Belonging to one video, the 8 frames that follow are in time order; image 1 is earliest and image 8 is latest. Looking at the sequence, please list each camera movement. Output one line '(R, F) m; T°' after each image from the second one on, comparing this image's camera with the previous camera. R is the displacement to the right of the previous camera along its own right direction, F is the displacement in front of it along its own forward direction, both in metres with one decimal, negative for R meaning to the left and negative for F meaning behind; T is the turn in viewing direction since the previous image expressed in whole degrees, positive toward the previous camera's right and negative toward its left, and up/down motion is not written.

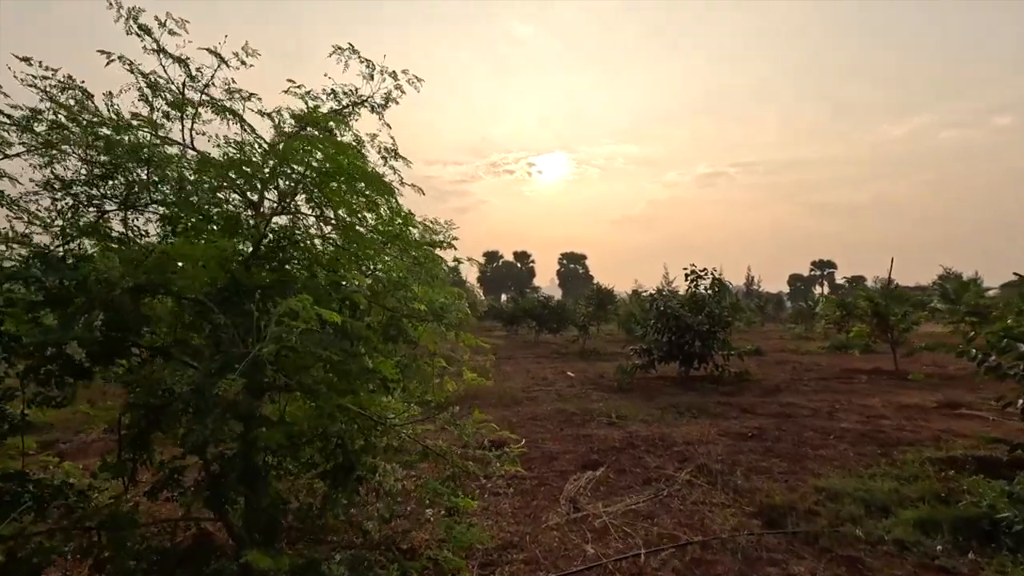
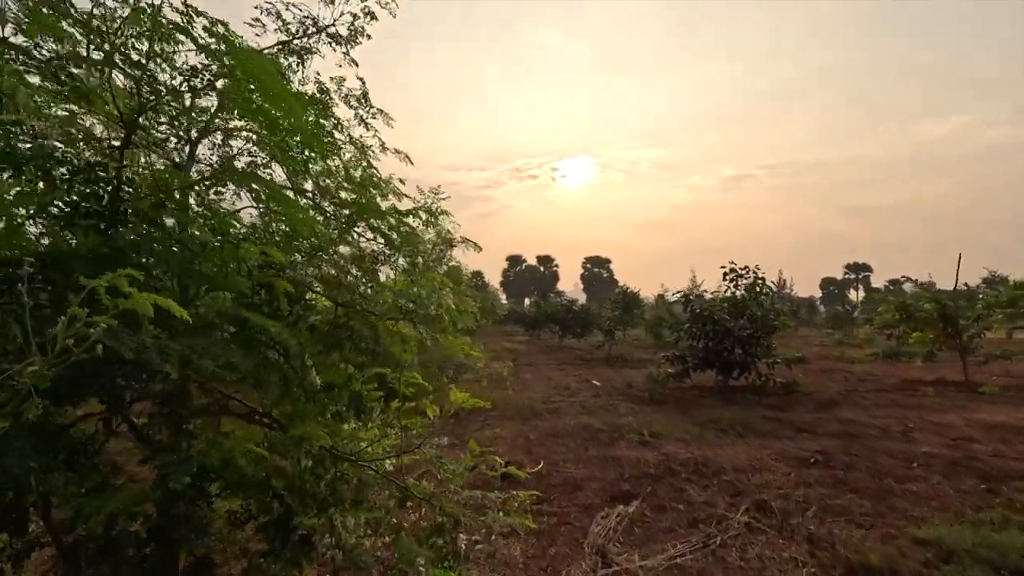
(+0.1, +1.0) m; -3°
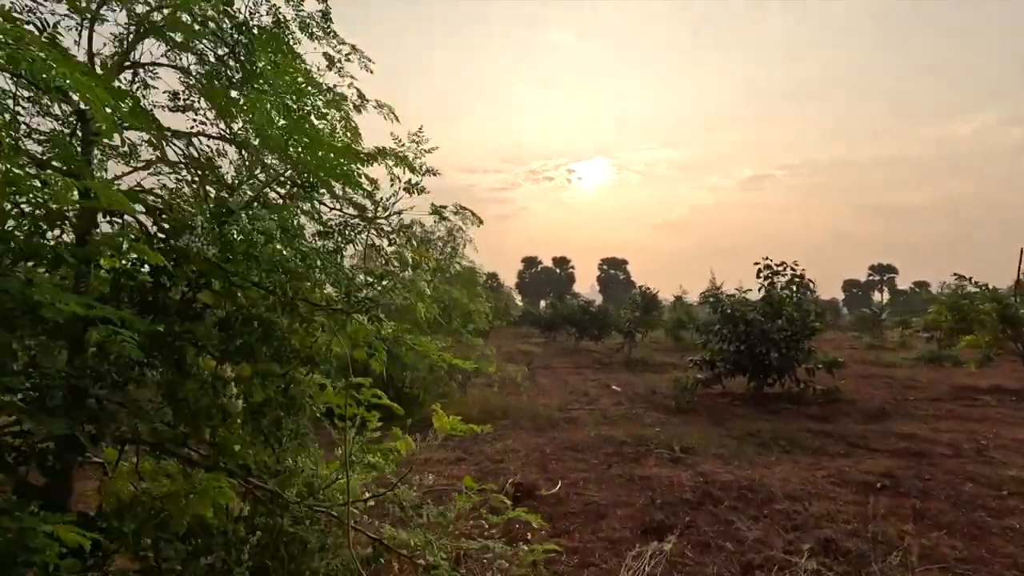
(0.0, +0.8) m; -2°
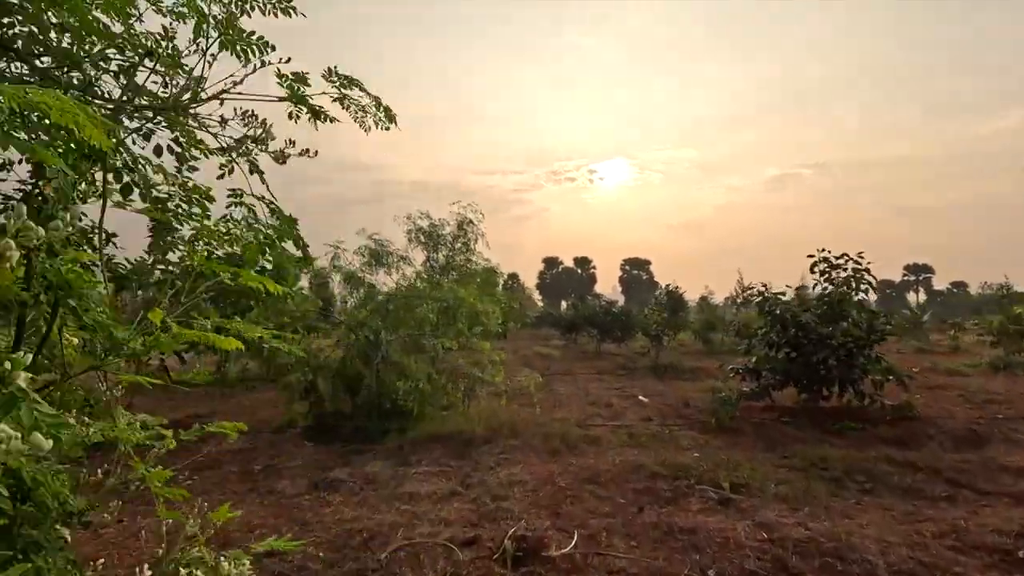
(+0.2, +1.3) m; -2°
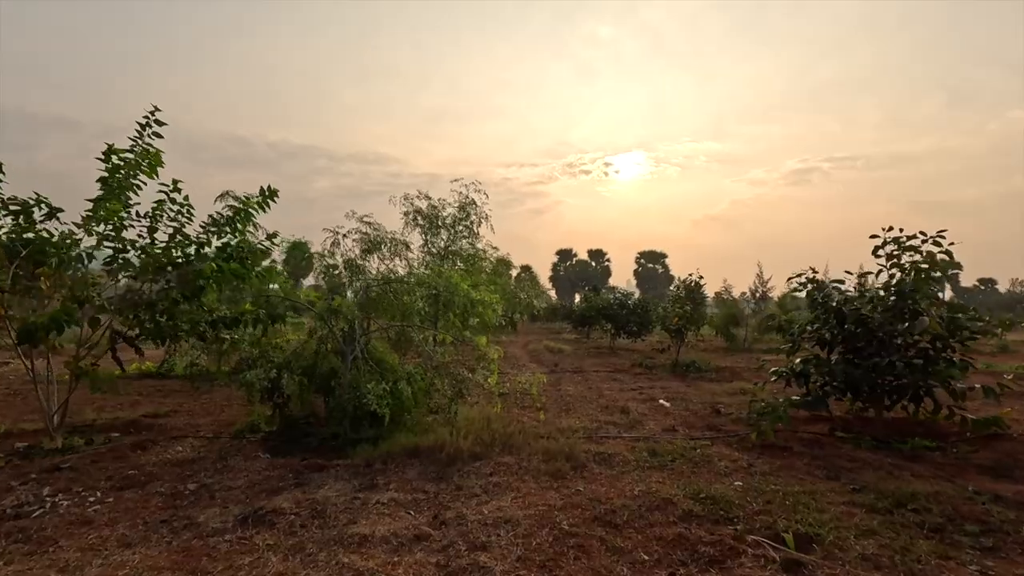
(+0.2, +1.4) m; -2°
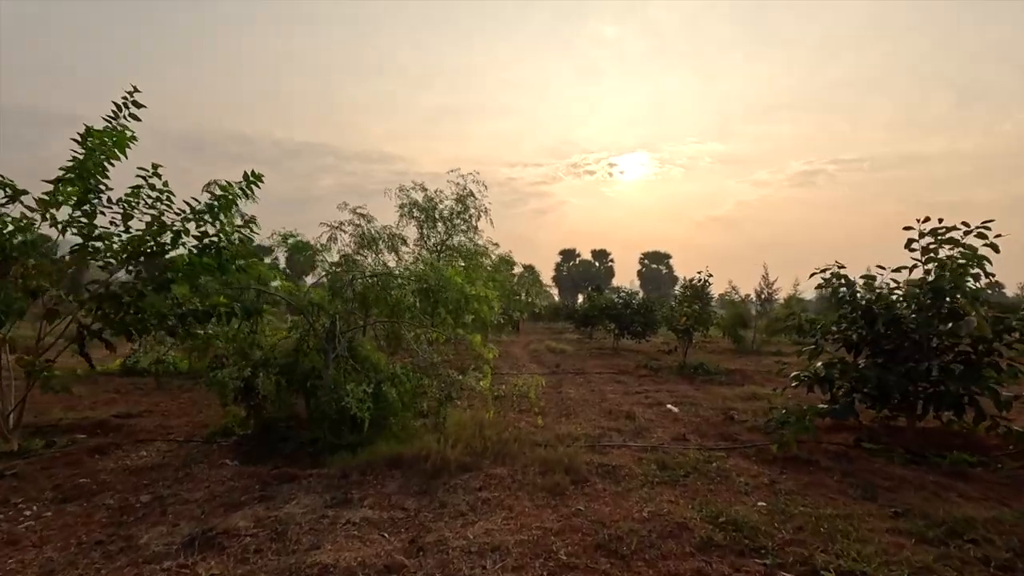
(+0.1, +0.6) m; 0°
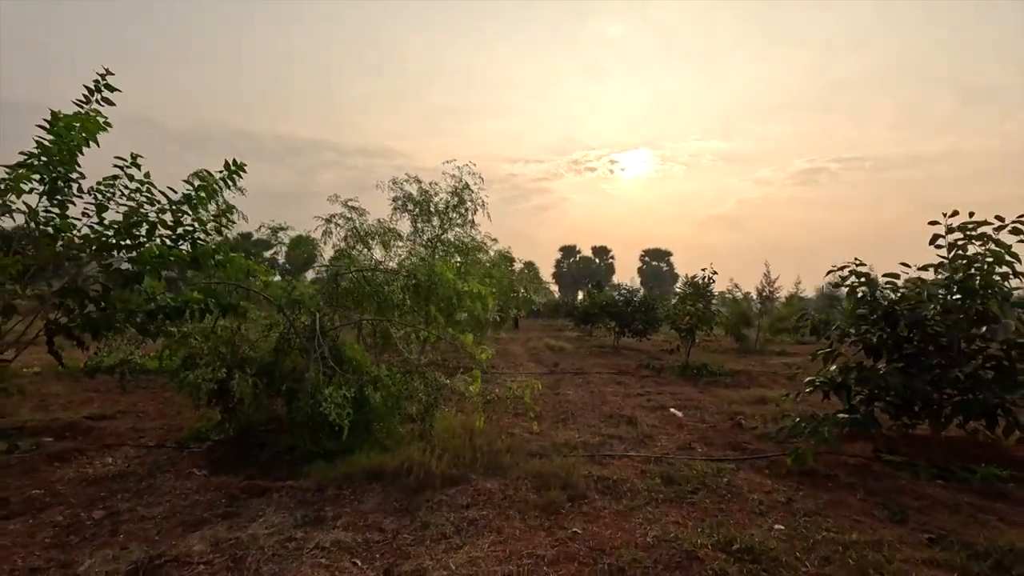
(+0.1, +0.5) m; 0°
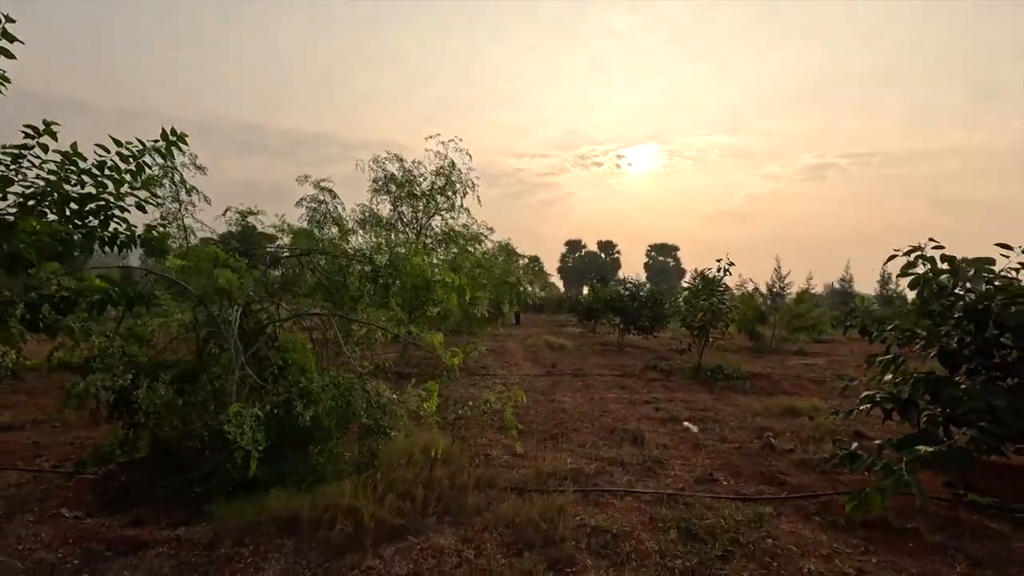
(+0.3, +1.3) m; -1°
